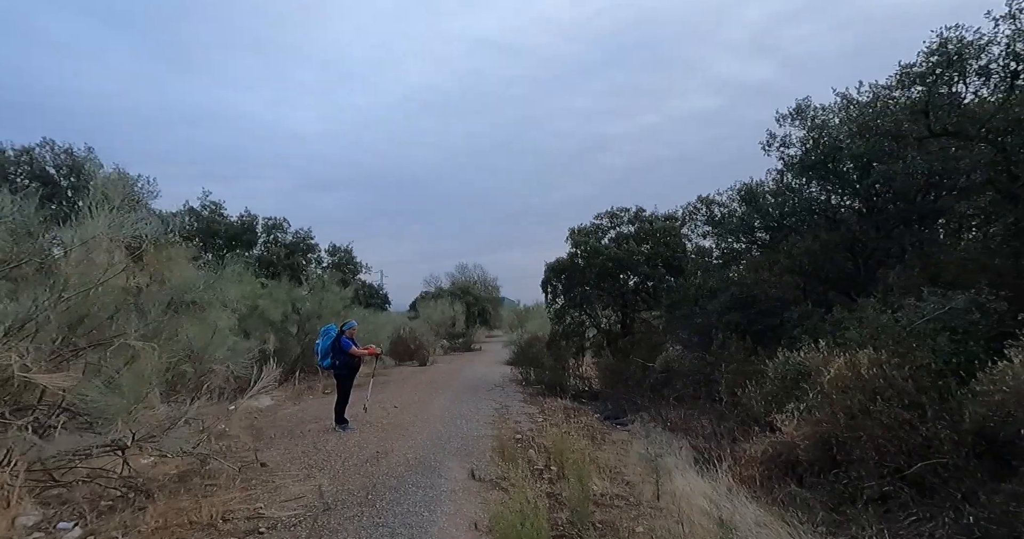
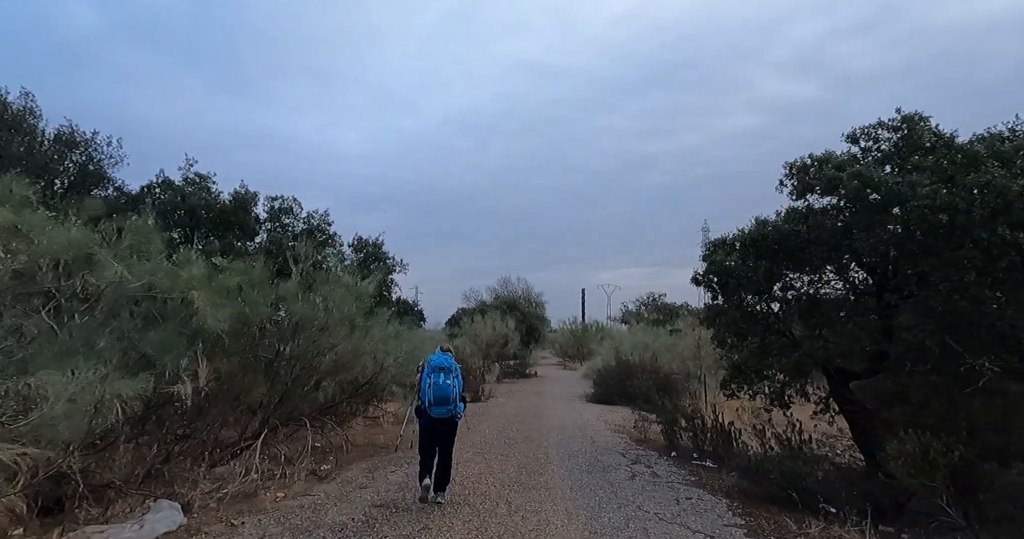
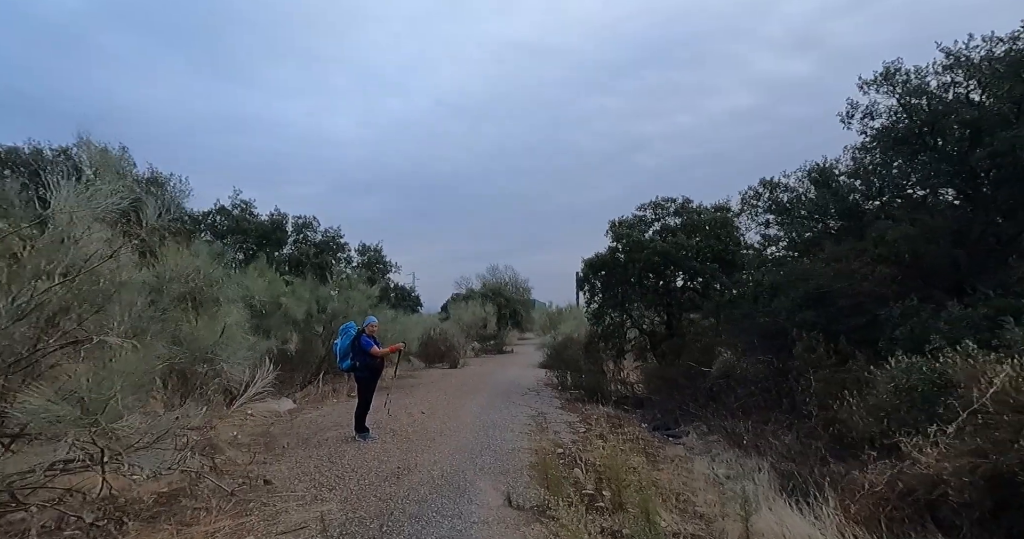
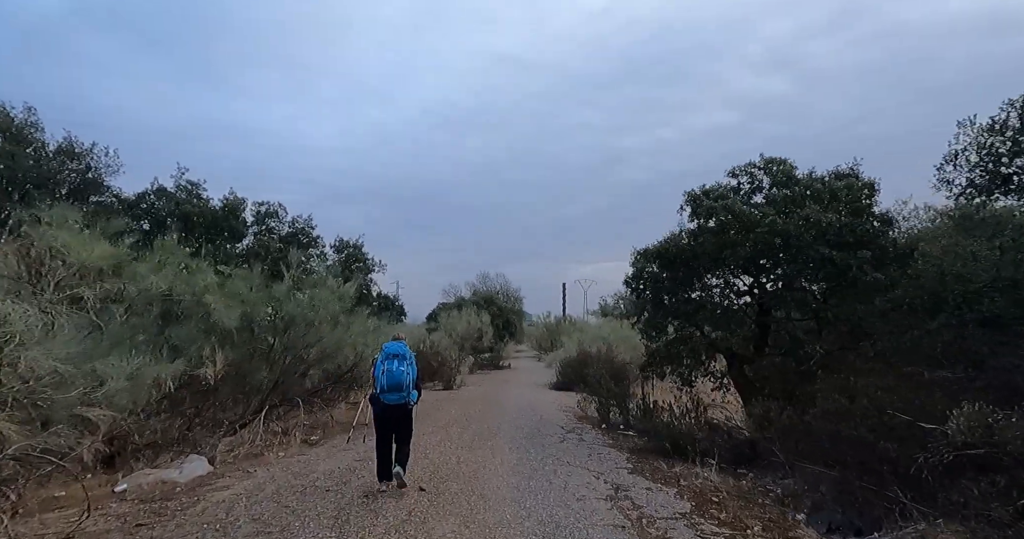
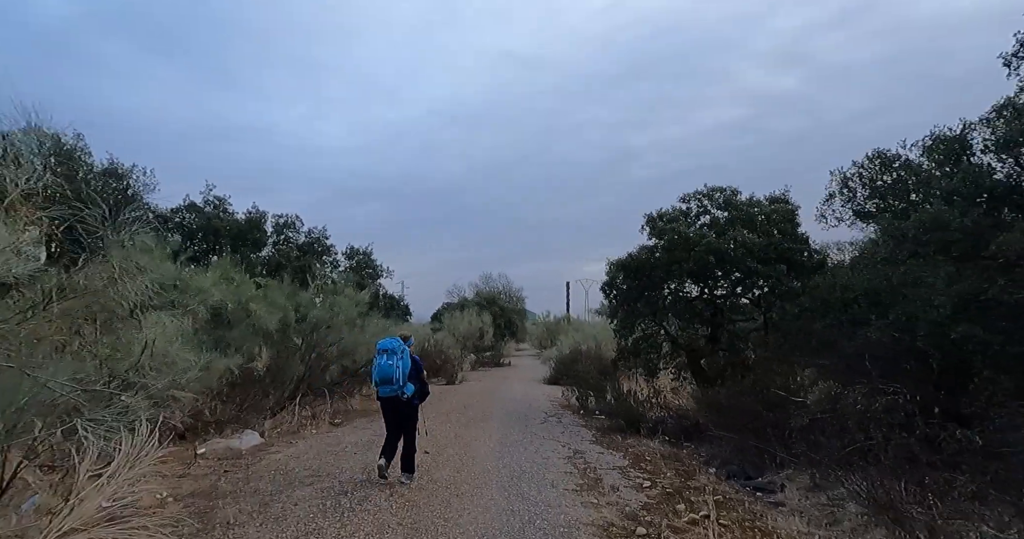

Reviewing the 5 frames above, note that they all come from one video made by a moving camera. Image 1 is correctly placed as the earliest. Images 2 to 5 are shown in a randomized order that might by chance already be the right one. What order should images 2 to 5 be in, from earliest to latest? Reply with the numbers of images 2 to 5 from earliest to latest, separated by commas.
3, 5, 4, 2
